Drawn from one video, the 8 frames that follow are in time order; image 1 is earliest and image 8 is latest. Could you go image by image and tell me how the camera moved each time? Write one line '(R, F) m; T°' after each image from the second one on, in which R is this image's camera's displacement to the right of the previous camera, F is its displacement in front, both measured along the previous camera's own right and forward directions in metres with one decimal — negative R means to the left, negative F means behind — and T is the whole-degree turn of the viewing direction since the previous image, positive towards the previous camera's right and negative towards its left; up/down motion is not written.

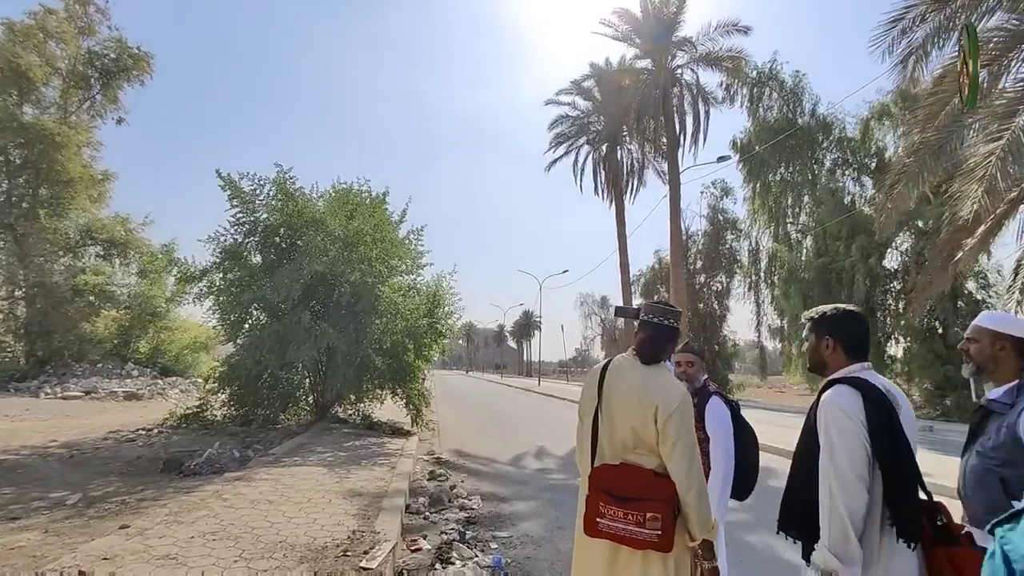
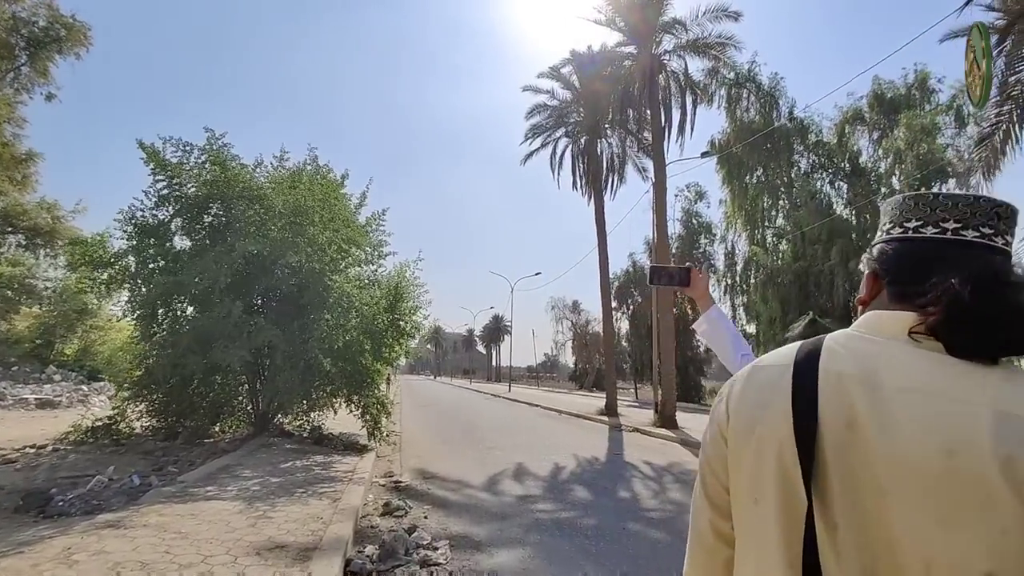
(-0.1, +2.0) m; +3°
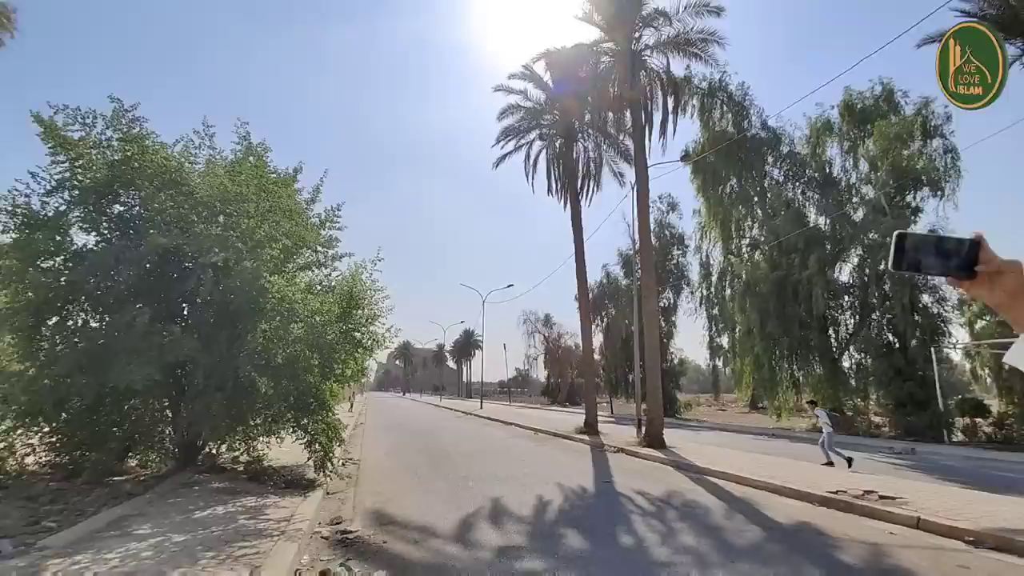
(-0.1, +1.8) m; +3°
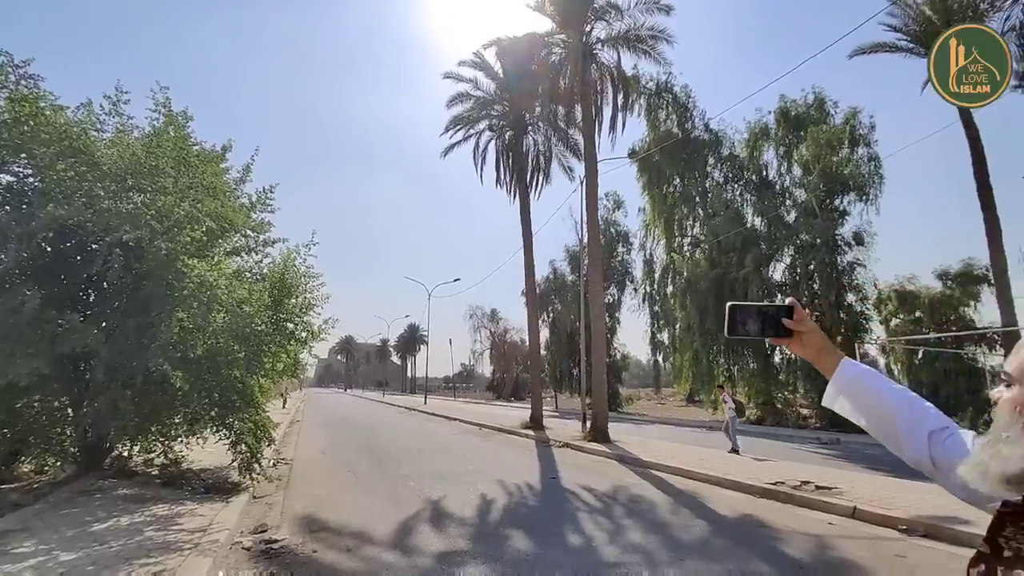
(0.0, +0.5) m; +6°
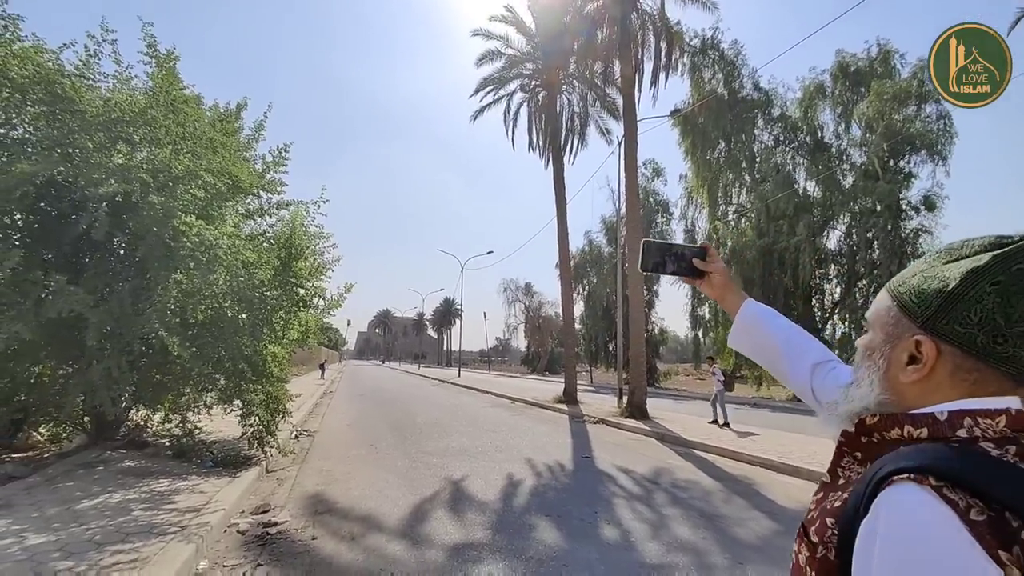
(+0.1, +1.1) m; -4°
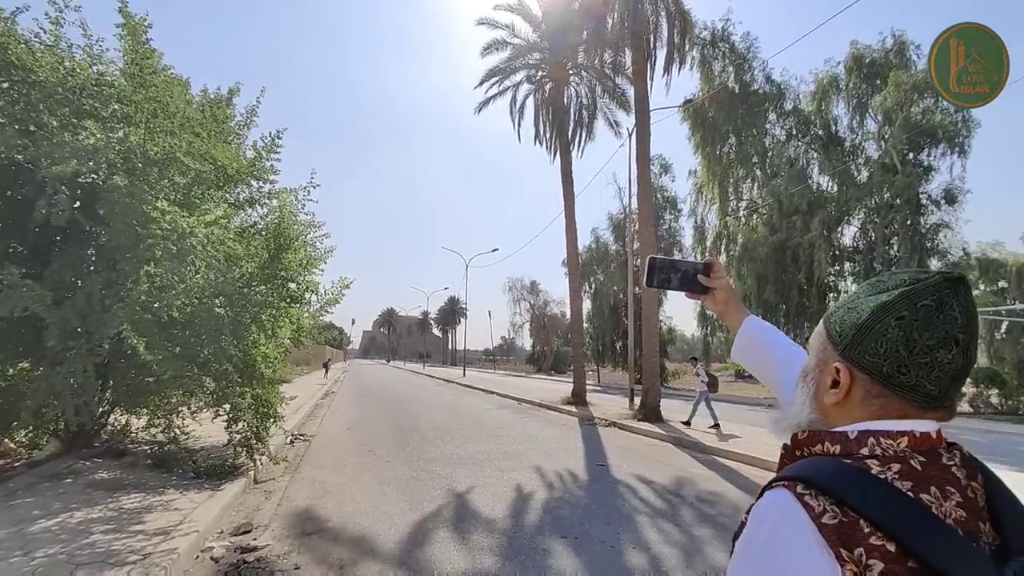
(-0.1, +0.8) m; -1°
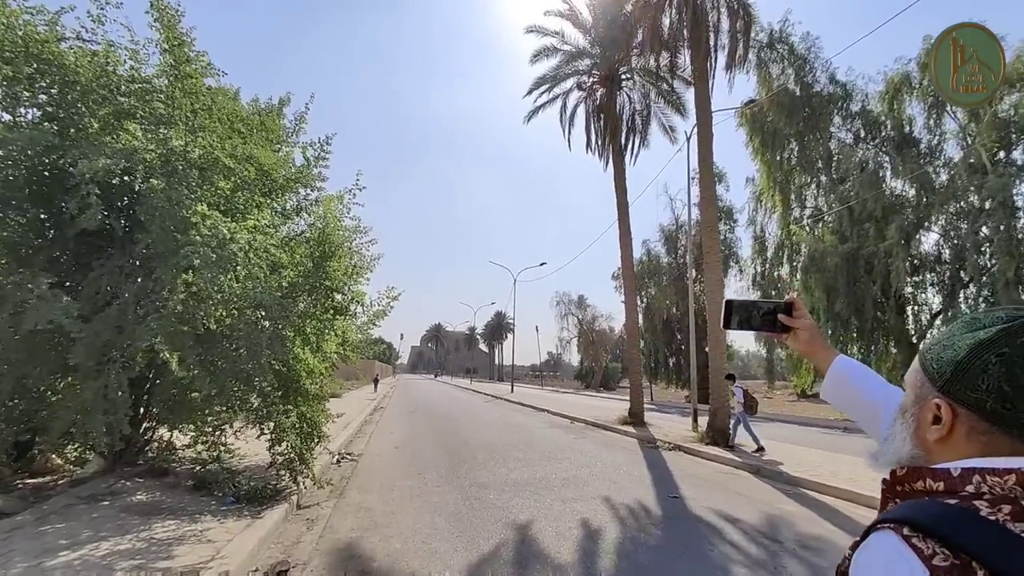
(-0.3, +0.9) m; -5°
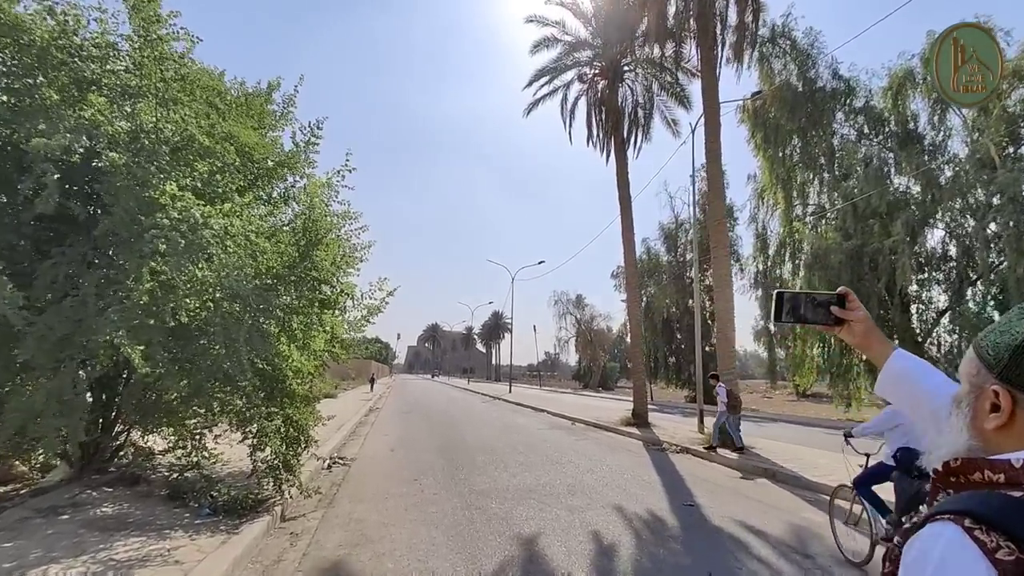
(-0.1, +0.7) m; 0°
